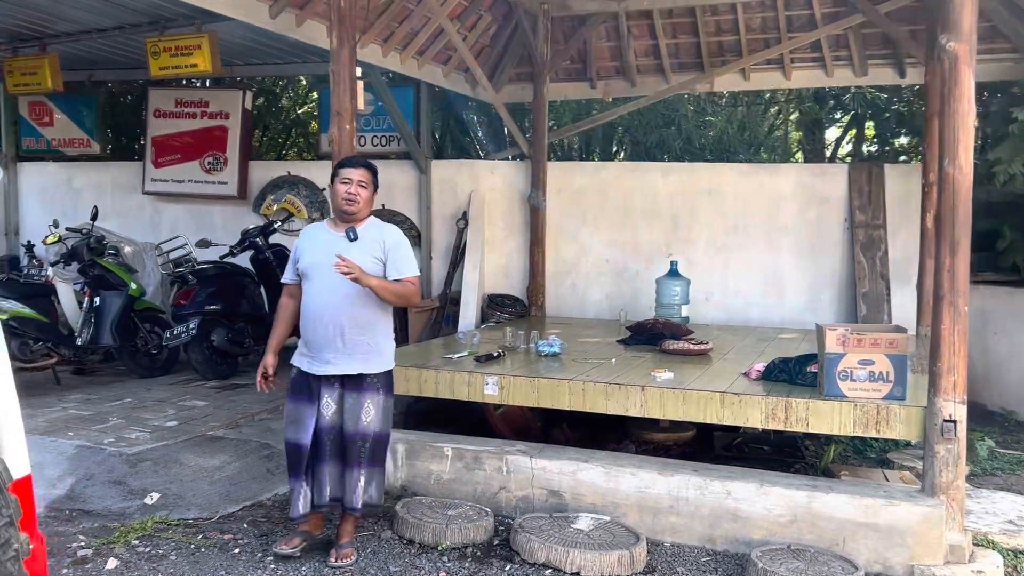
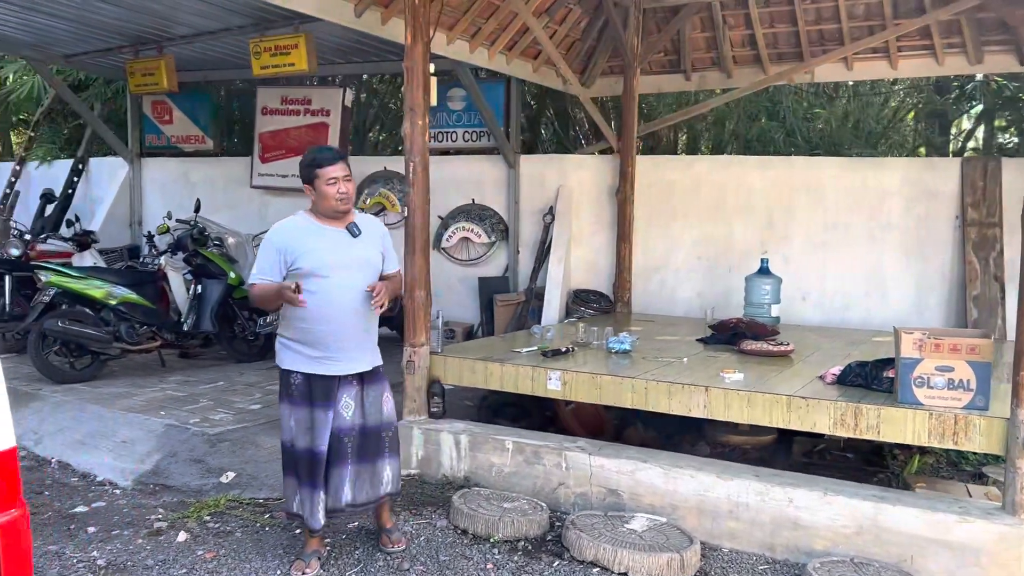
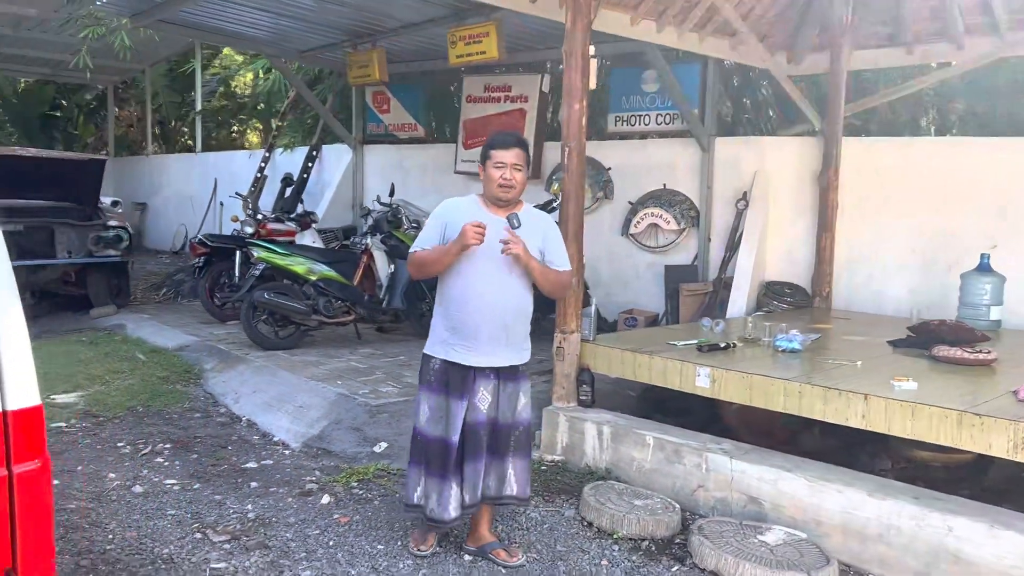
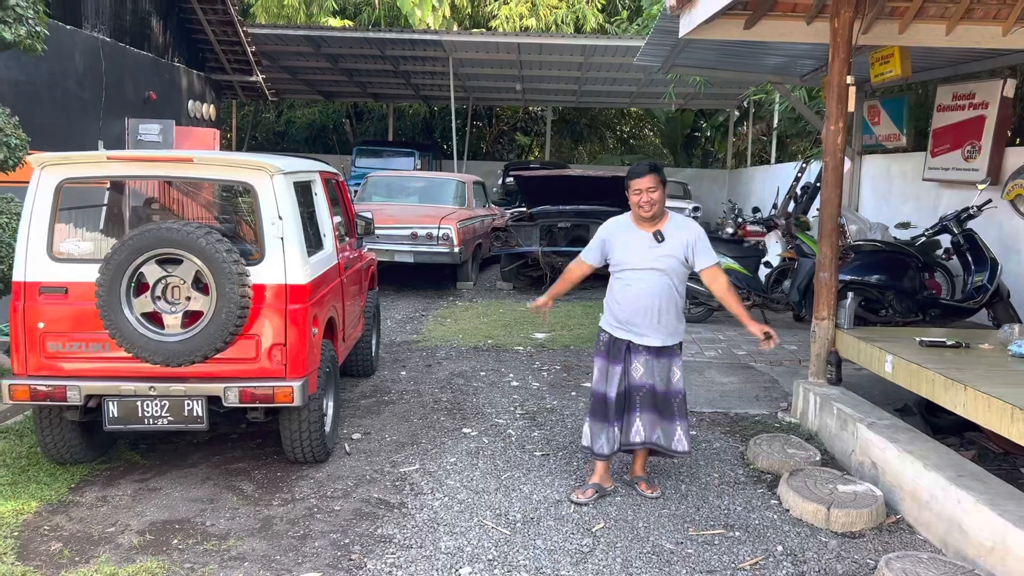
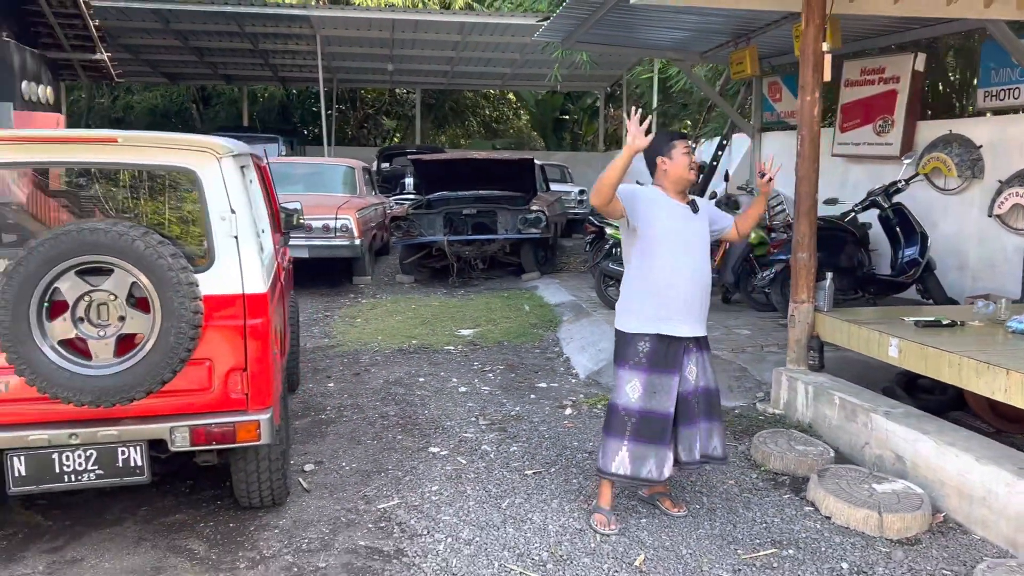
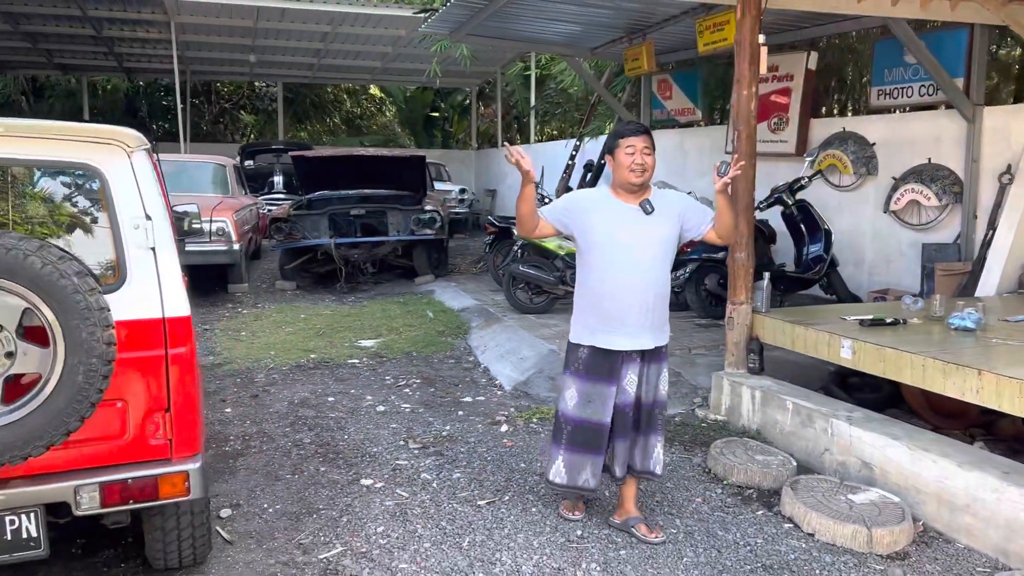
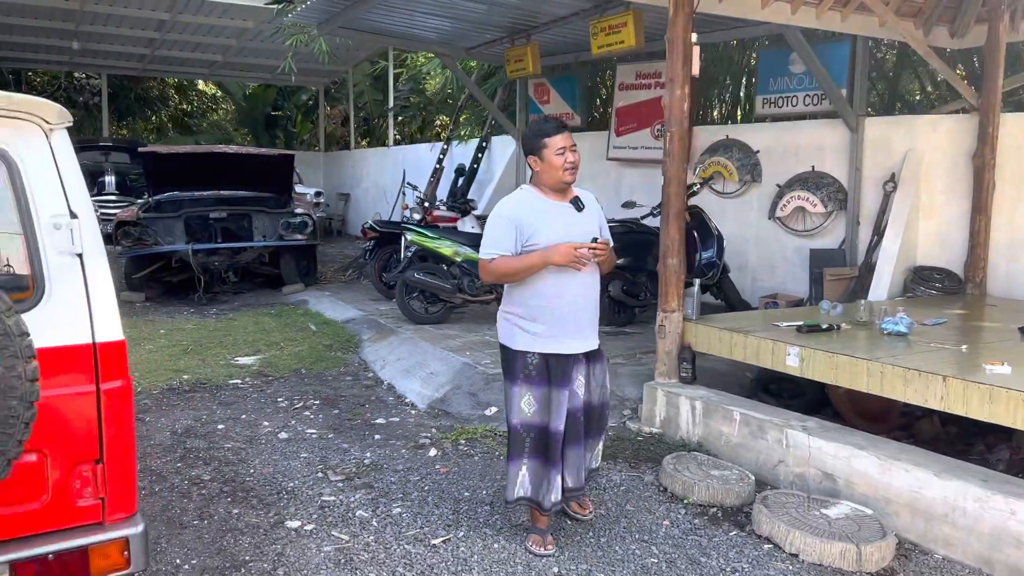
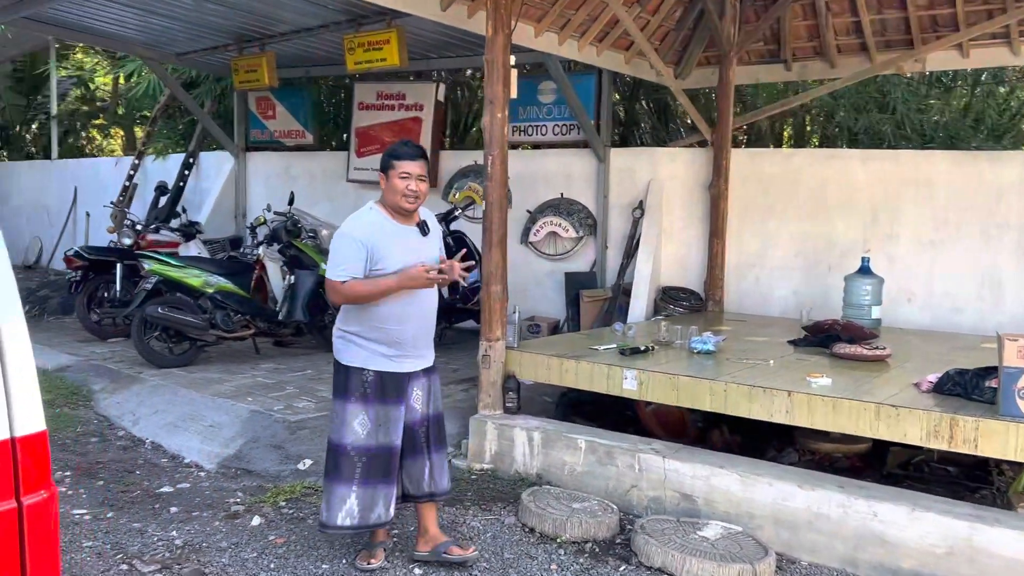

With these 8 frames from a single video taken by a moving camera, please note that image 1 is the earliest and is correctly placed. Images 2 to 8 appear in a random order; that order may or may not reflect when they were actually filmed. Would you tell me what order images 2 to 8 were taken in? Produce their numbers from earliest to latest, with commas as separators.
2, 8, 3, 7, 6, 5, 4
